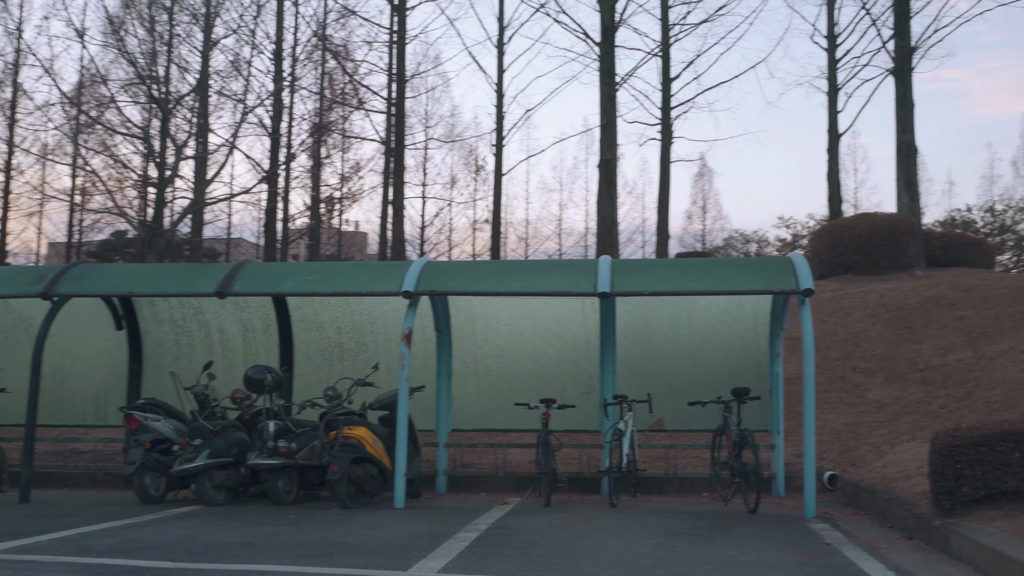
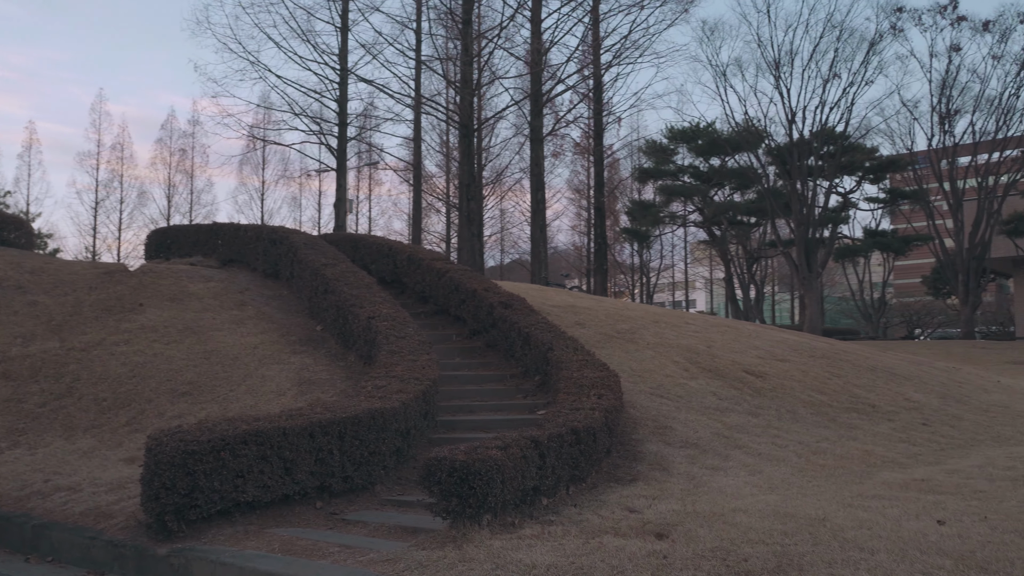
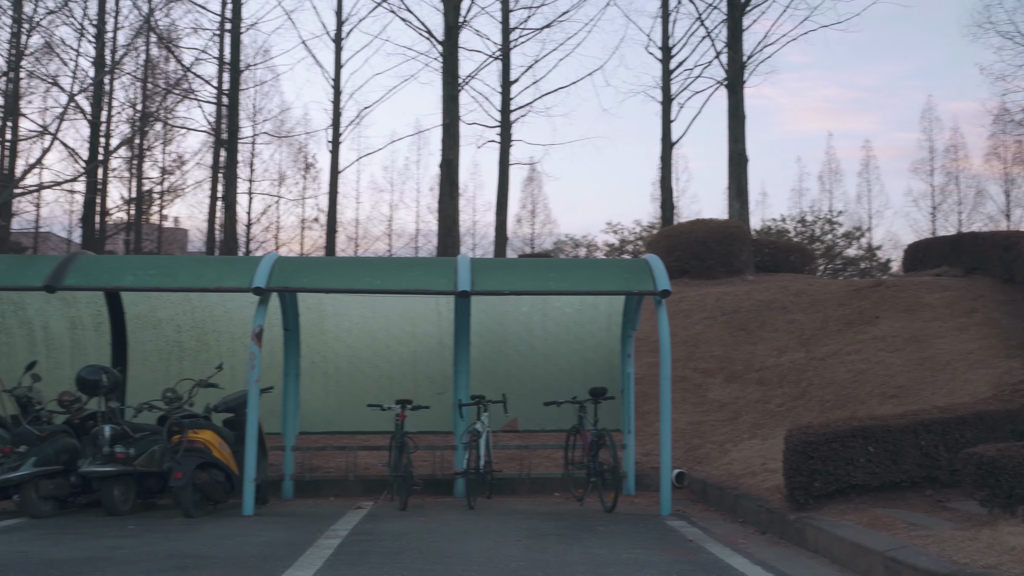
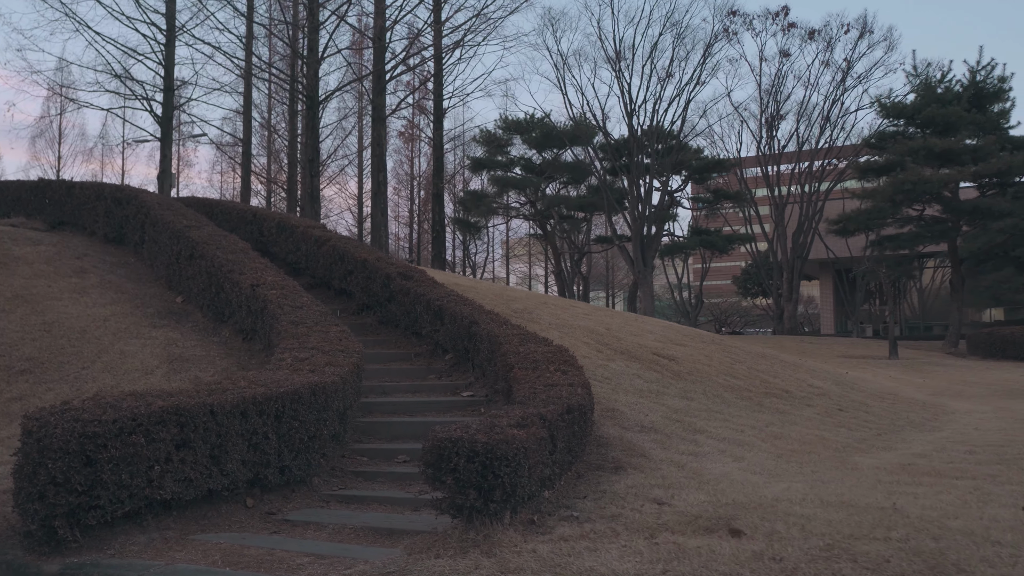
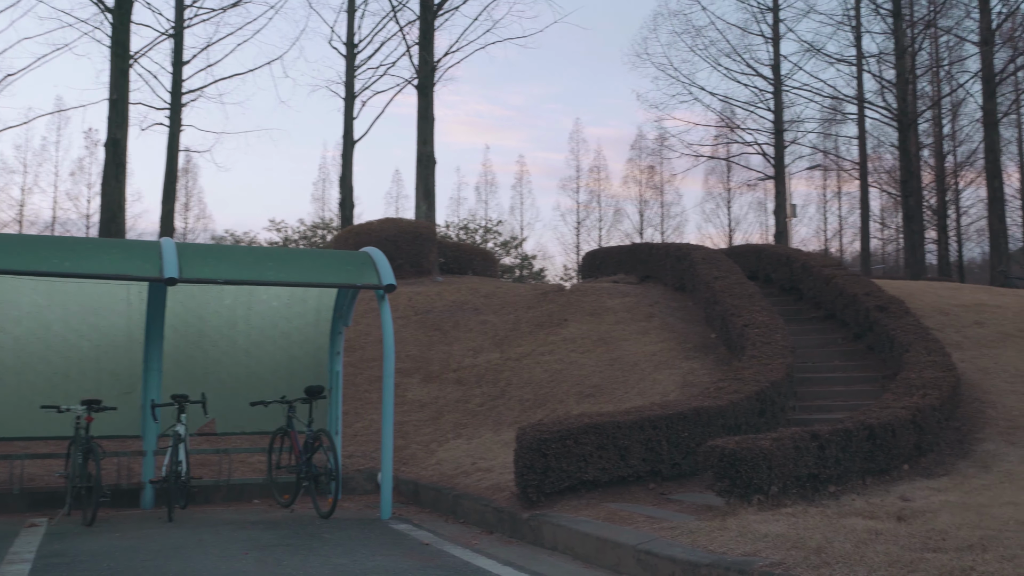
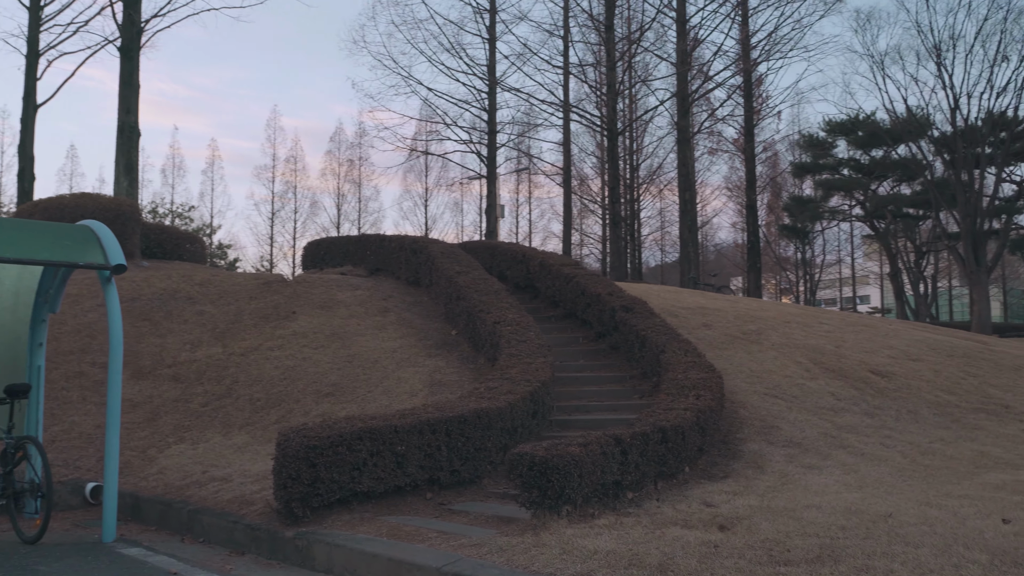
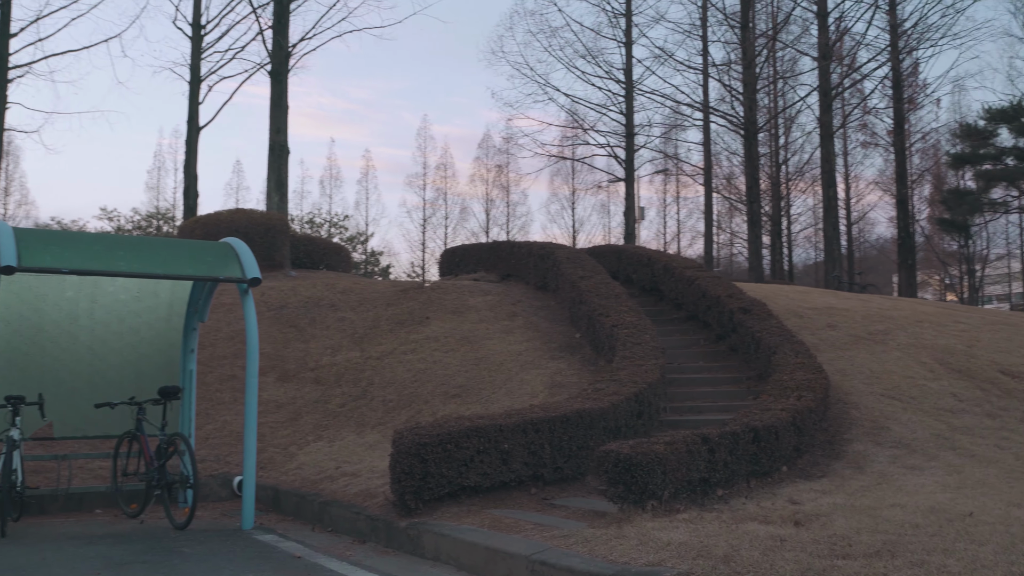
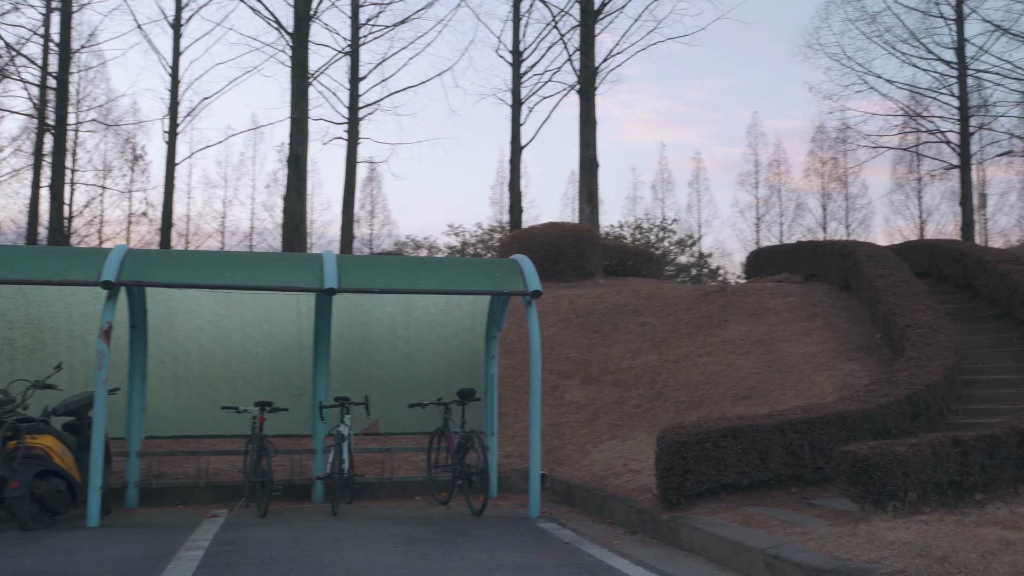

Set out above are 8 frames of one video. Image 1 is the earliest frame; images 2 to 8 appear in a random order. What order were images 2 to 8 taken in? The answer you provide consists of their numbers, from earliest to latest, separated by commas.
3, 8, 5, 7, 6, 2, 4
